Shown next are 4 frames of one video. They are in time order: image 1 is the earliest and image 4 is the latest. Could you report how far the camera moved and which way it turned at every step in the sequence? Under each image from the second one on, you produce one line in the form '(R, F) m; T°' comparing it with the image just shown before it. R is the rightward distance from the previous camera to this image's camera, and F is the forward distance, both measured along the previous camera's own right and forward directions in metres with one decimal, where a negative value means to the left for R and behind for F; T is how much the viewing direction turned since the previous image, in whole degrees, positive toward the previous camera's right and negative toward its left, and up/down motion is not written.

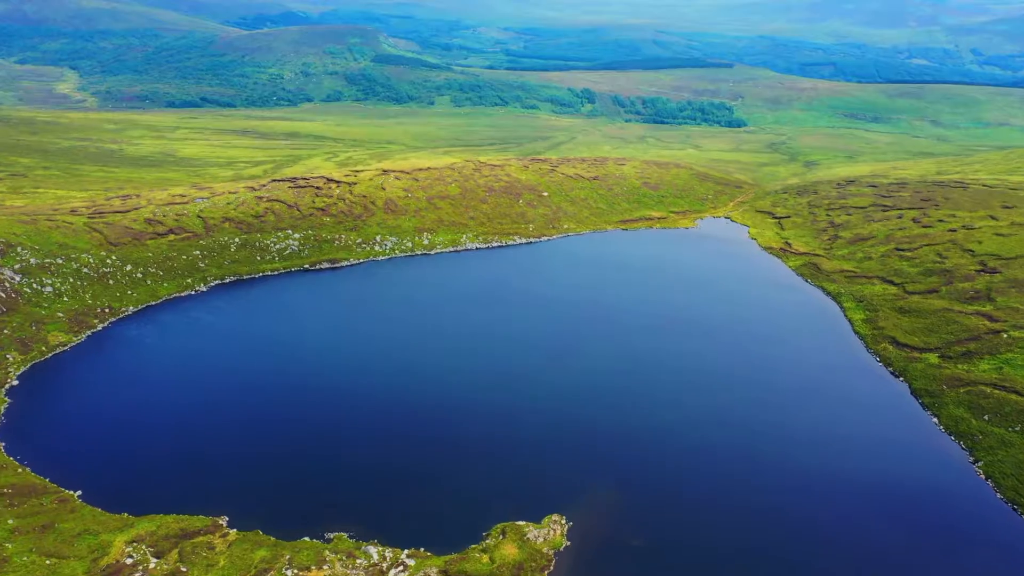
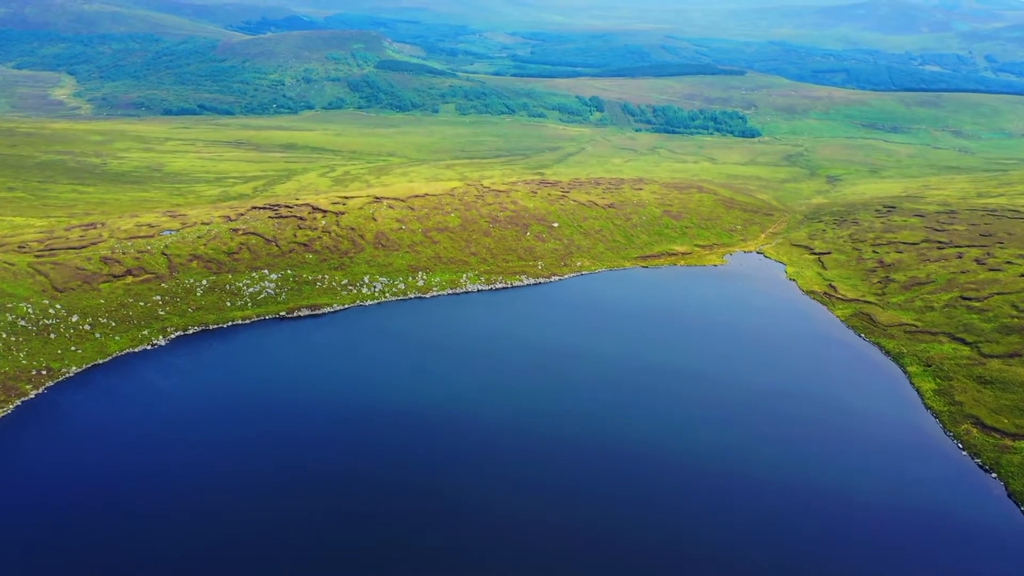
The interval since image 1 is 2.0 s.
(-0.2, +15.0) m; 0°
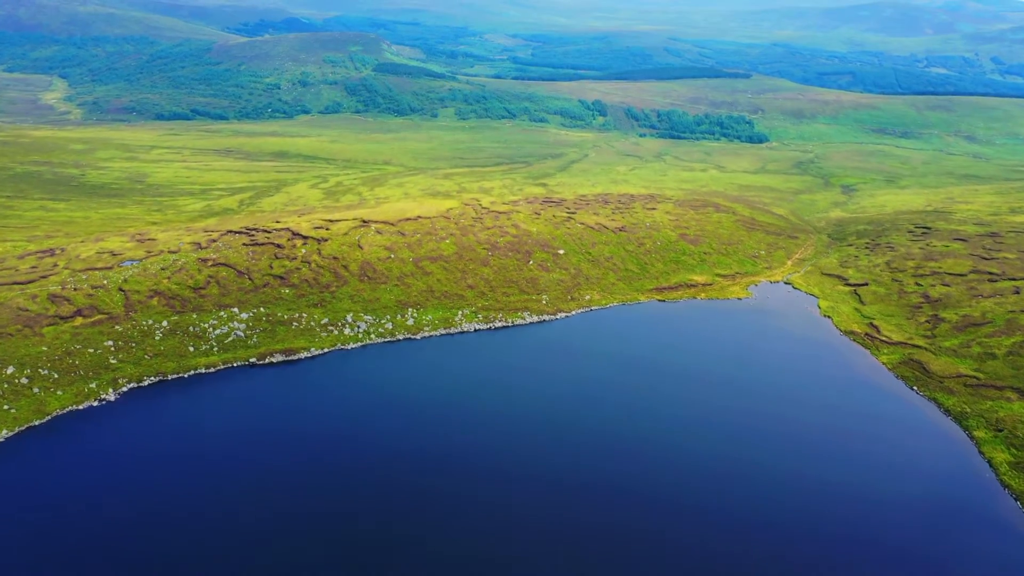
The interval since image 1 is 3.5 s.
(-0.1, +12.2) m; 0°
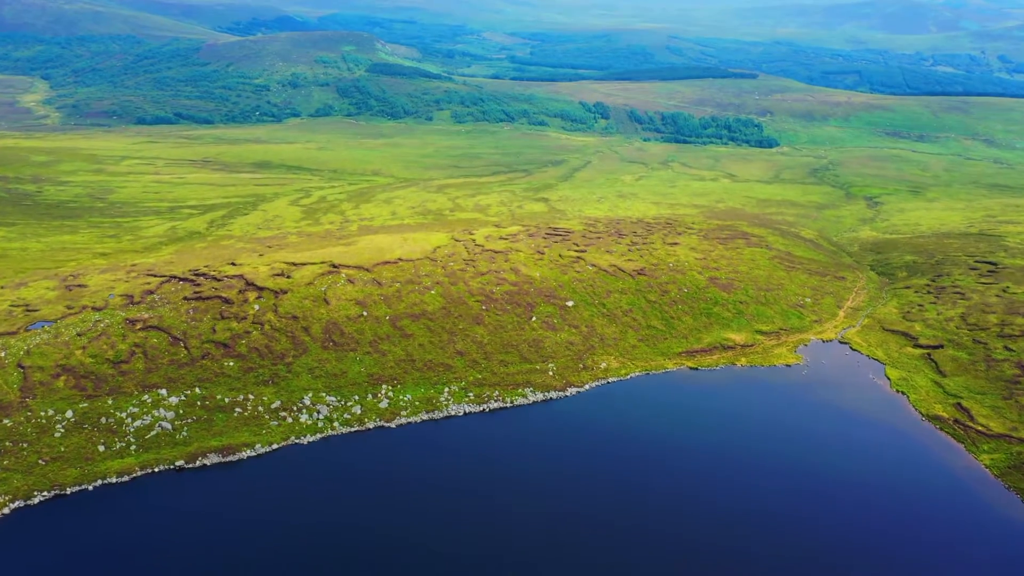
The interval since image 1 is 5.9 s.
(0.0, +19.5) m; 0°
